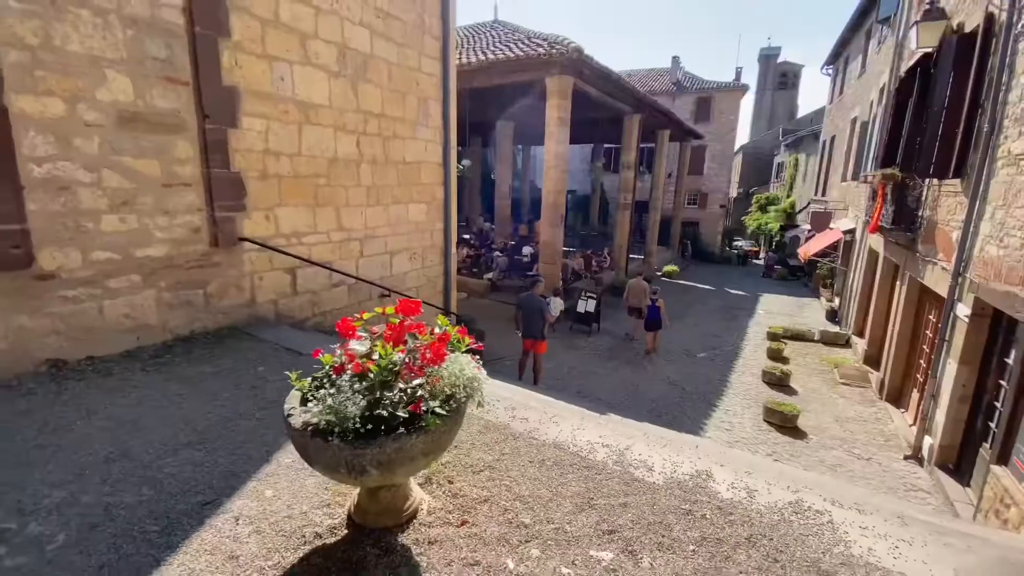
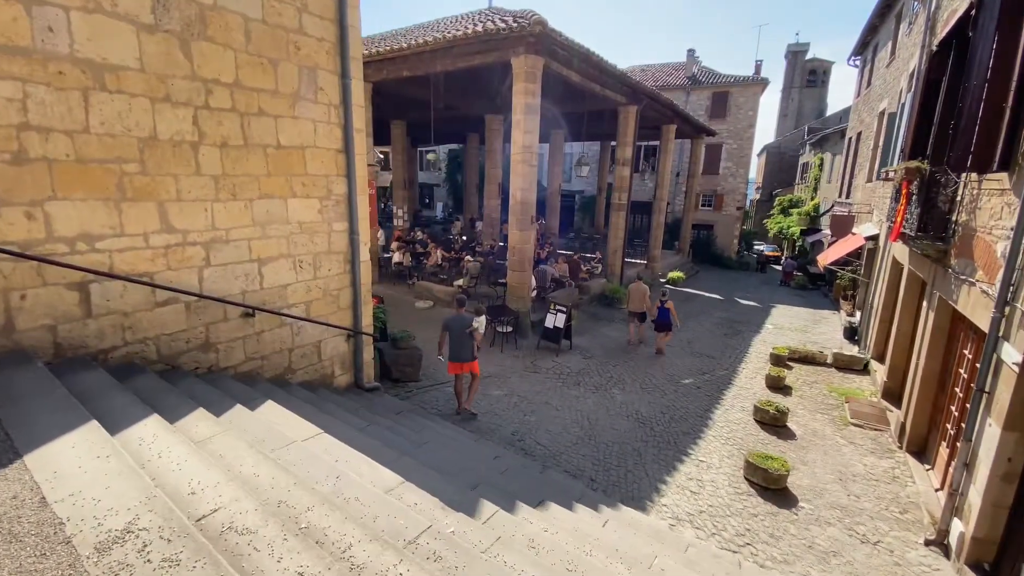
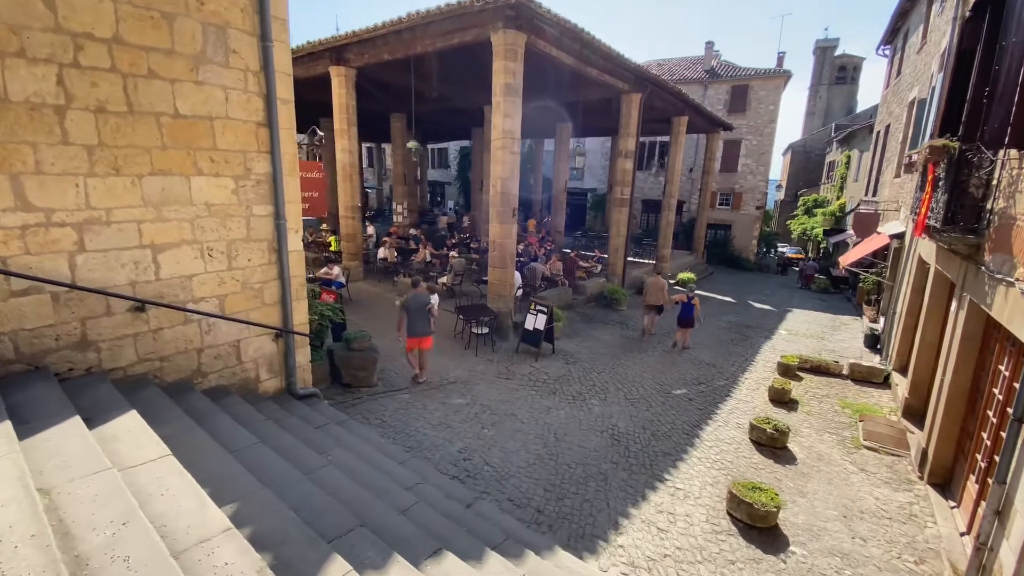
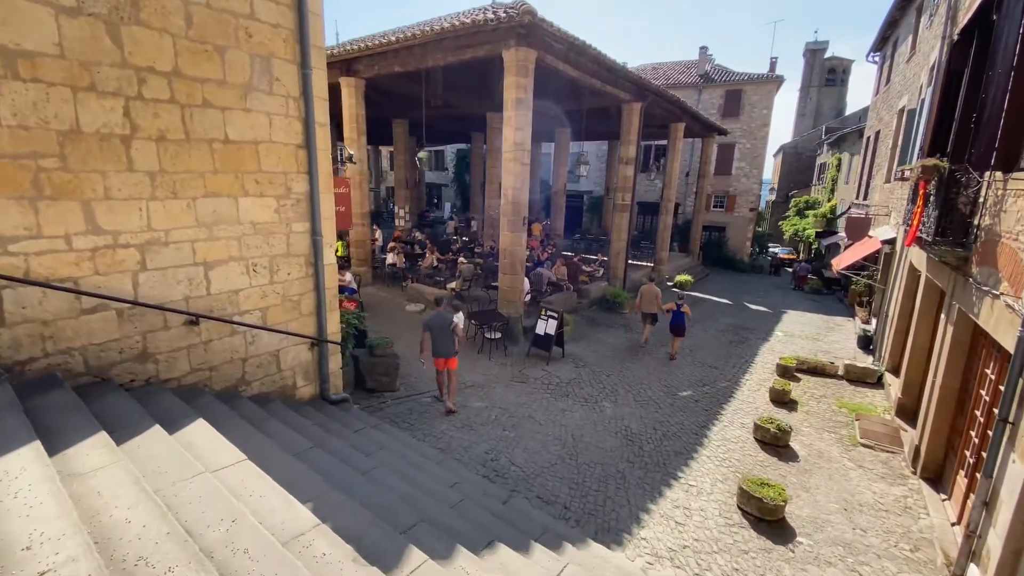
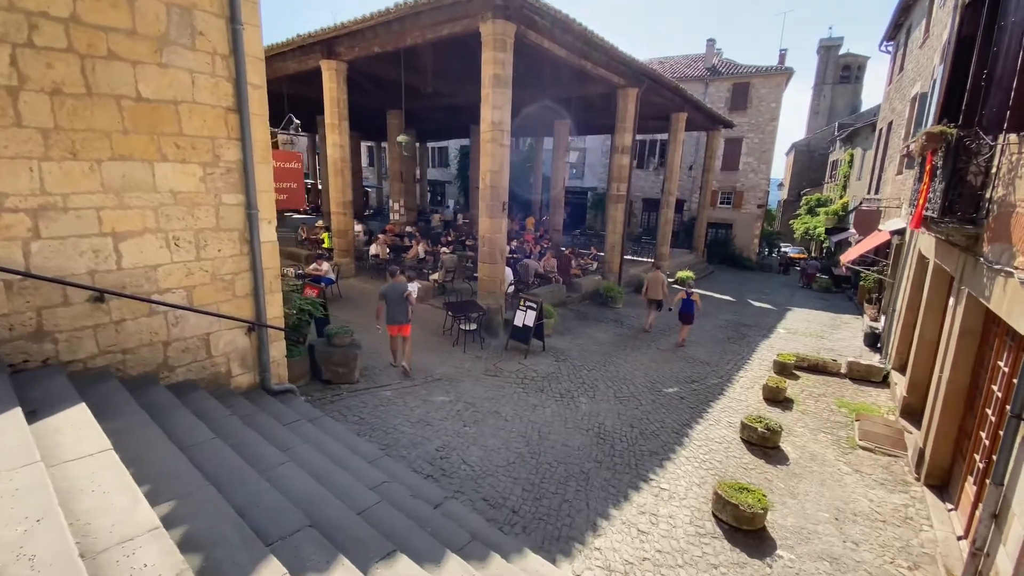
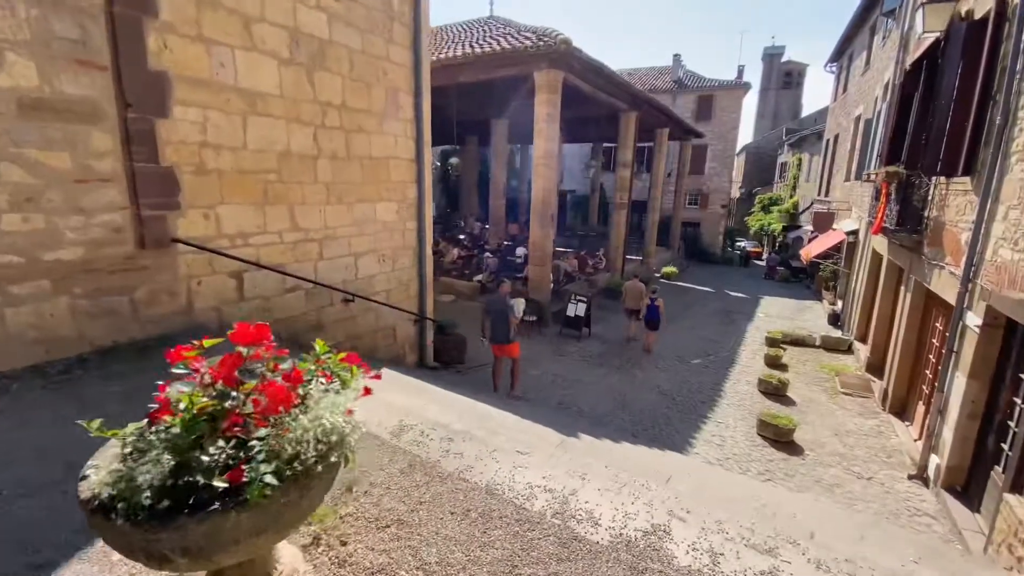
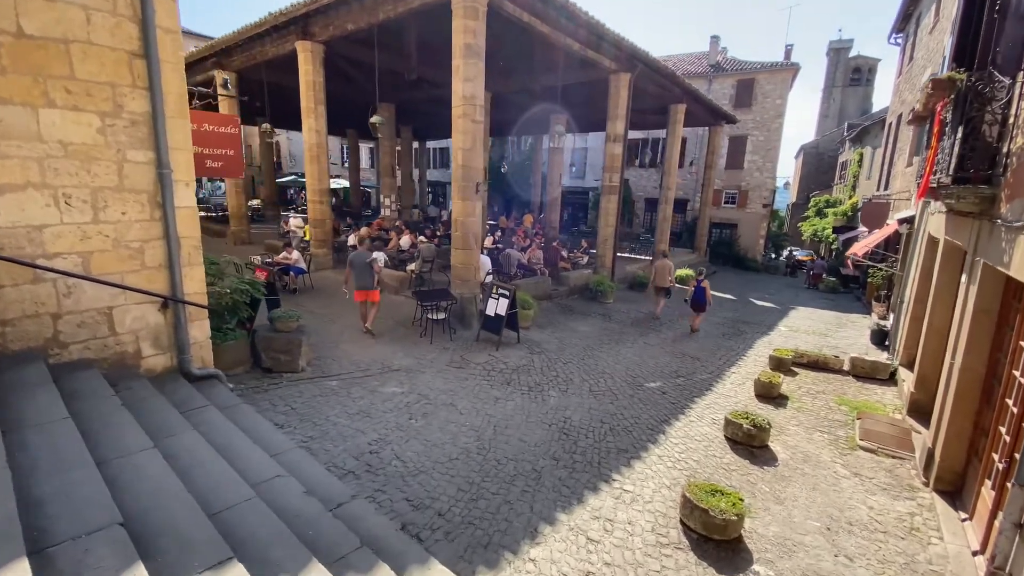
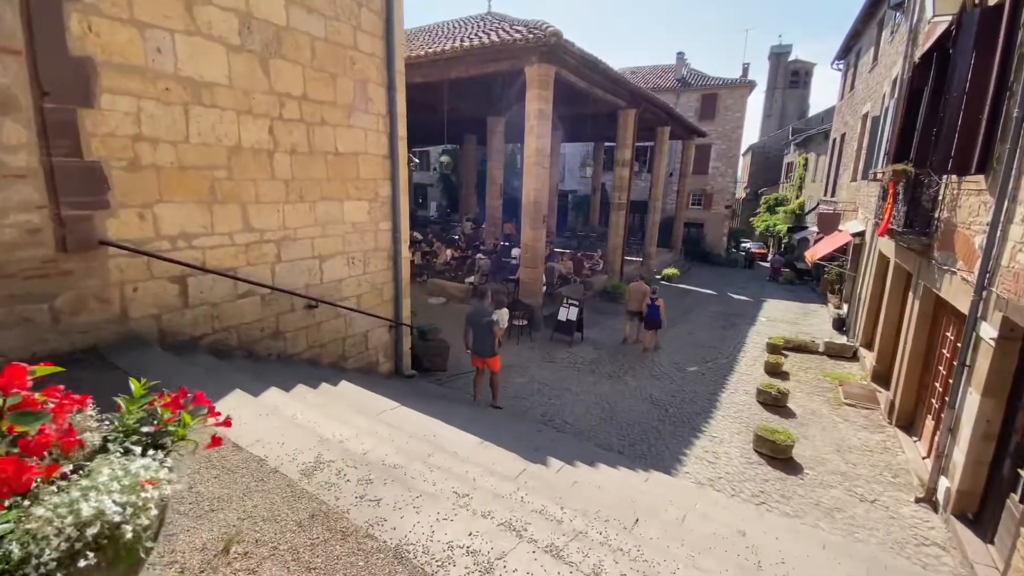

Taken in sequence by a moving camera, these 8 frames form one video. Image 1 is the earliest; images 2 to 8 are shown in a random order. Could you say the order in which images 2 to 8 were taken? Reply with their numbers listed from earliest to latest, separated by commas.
6, 8, 2, 4, 3, 5, 7
